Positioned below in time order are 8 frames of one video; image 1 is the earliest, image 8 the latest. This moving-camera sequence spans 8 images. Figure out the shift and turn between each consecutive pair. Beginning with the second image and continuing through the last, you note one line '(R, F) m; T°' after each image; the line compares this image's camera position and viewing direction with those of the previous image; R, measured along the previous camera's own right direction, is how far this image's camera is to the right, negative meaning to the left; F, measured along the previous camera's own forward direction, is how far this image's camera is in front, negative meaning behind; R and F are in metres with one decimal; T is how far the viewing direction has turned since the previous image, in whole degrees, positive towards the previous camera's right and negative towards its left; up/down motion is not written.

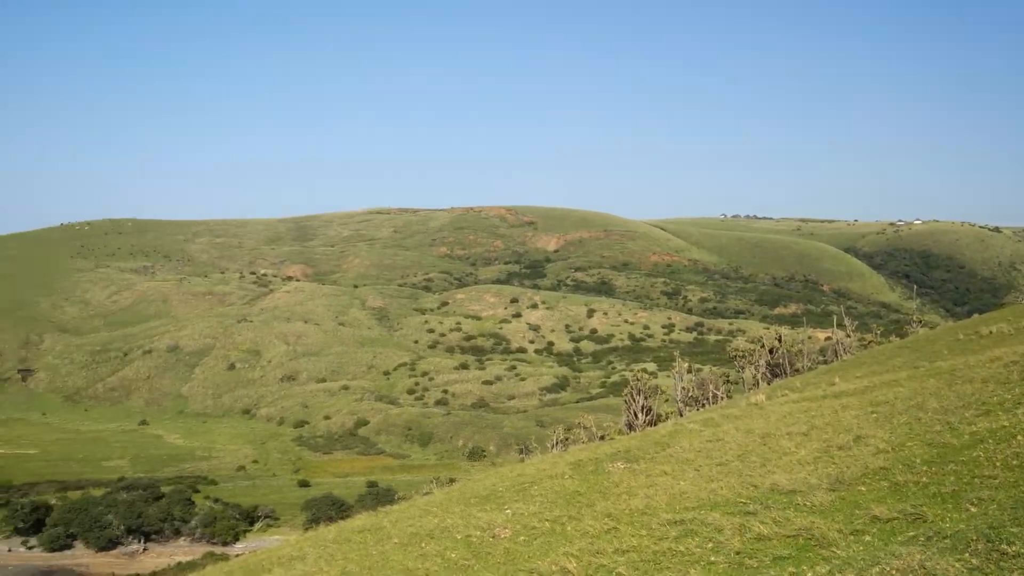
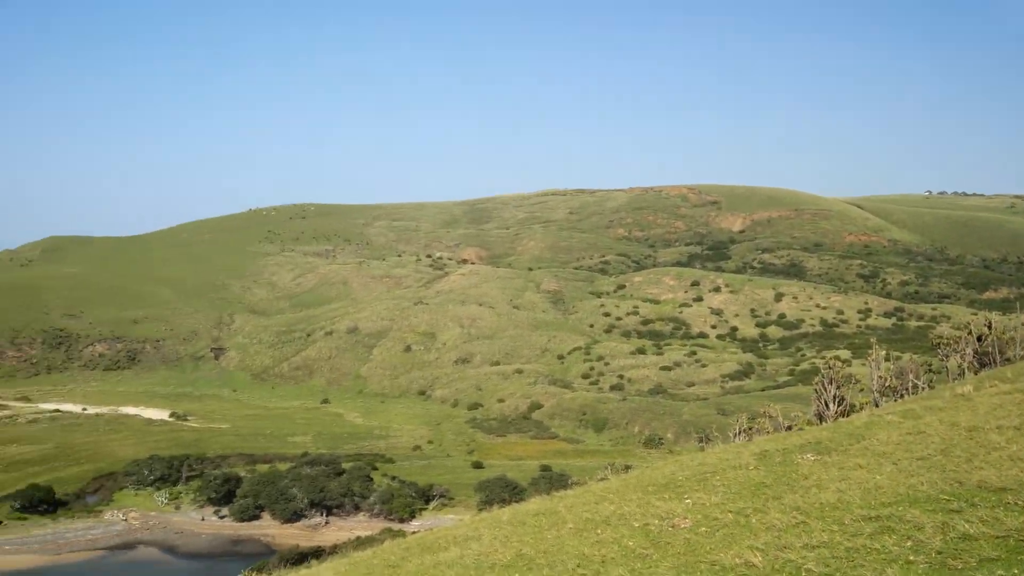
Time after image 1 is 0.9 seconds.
(-0.3, +0.3) m; -9°
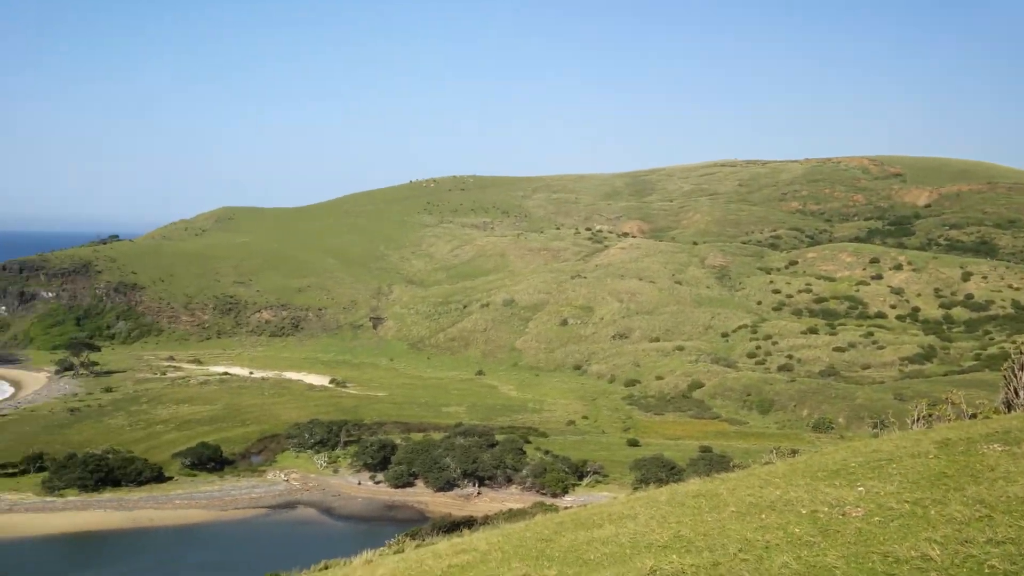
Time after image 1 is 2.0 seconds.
(-0.3, +0.4) m; -8°
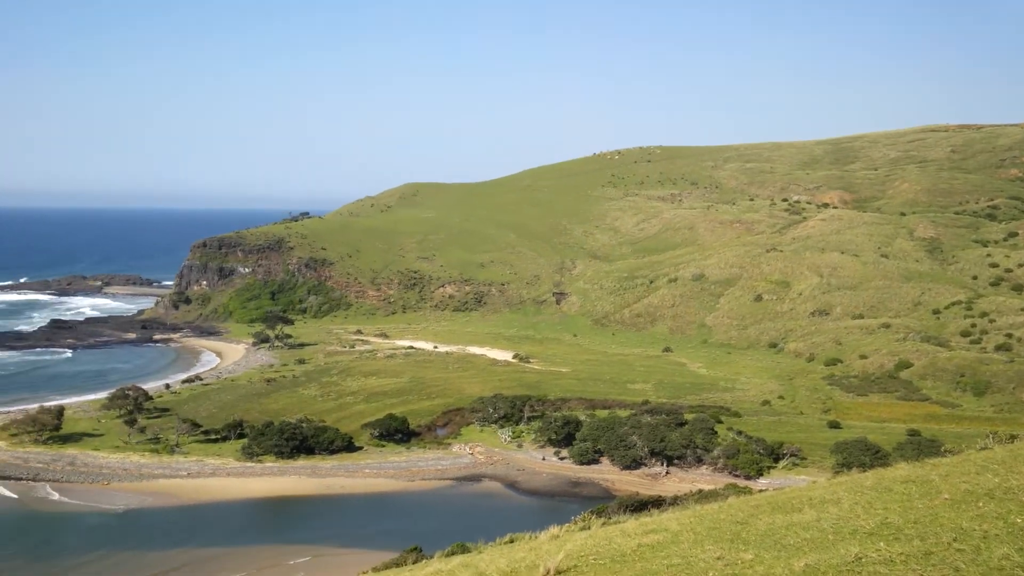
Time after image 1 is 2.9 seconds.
(-0.3, +0.4) m; -9°
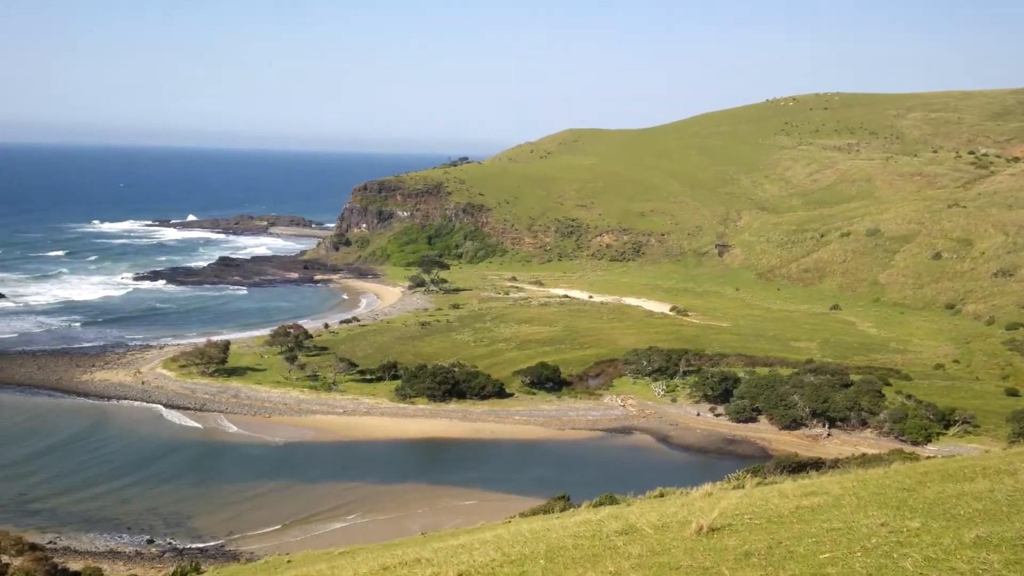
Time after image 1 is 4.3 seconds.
(-0.2, +0.4) m; -8°
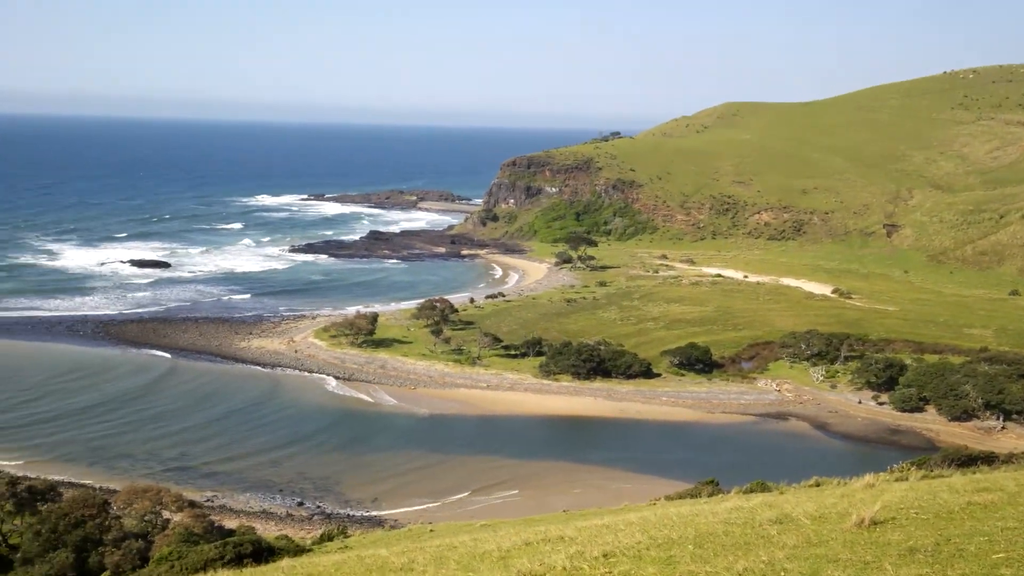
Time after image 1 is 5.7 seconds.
(-0.3, +0.5) m; -7°
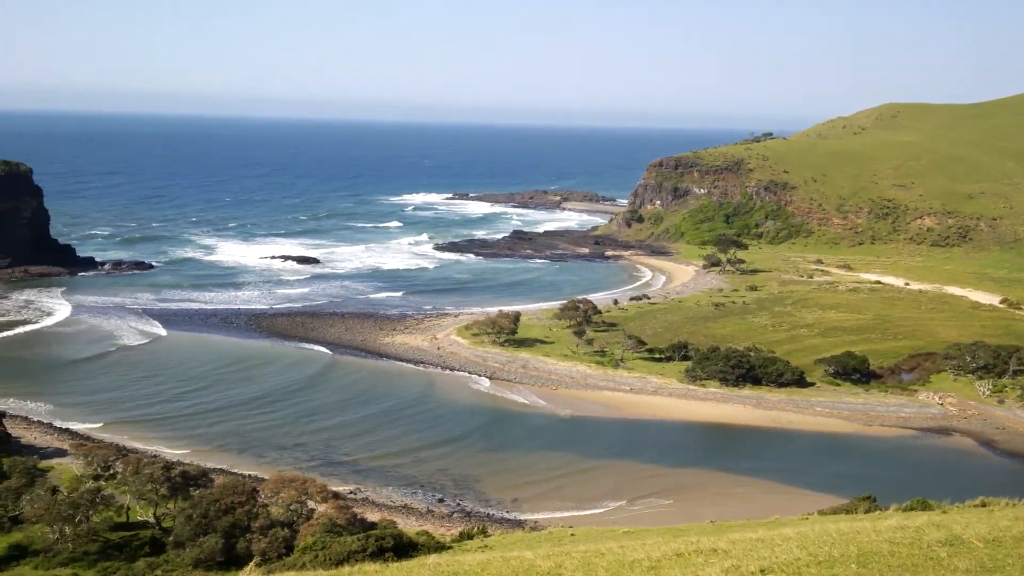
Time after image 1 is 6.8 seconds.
(-0.3, +0.2) m; -7°
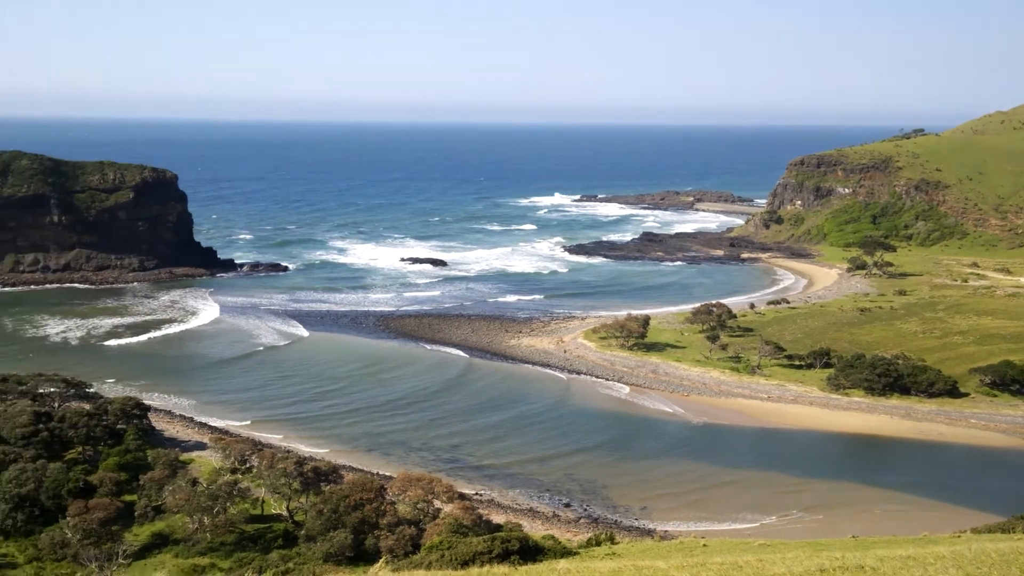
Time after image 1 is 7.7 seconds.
(-0.2, +0.6) m; -7°
